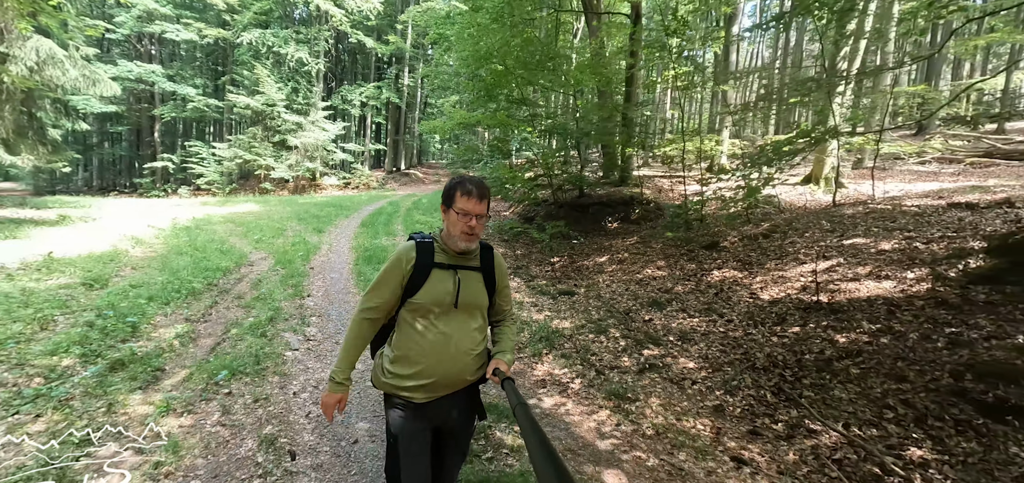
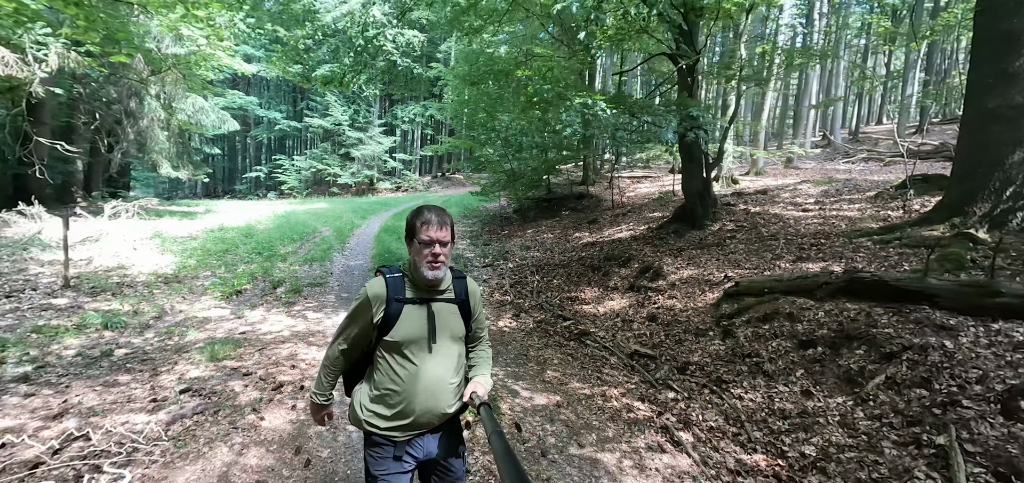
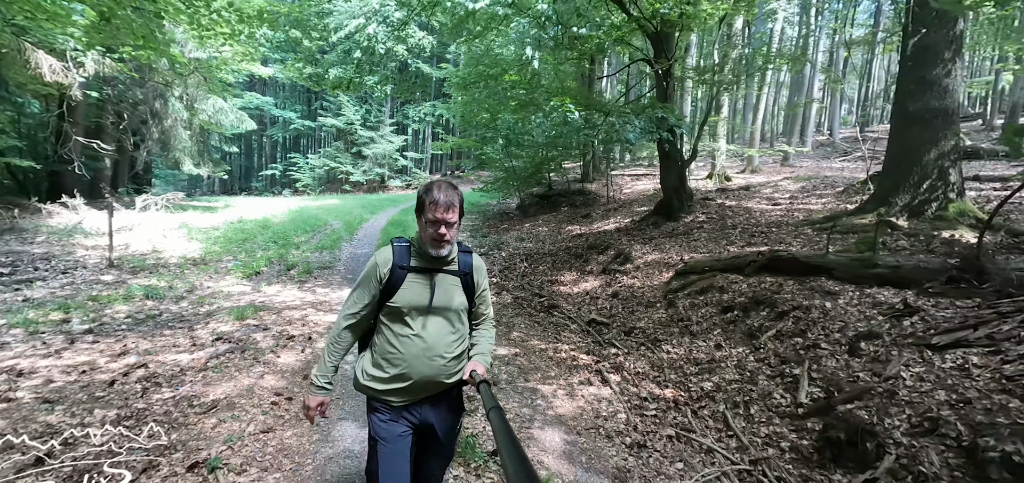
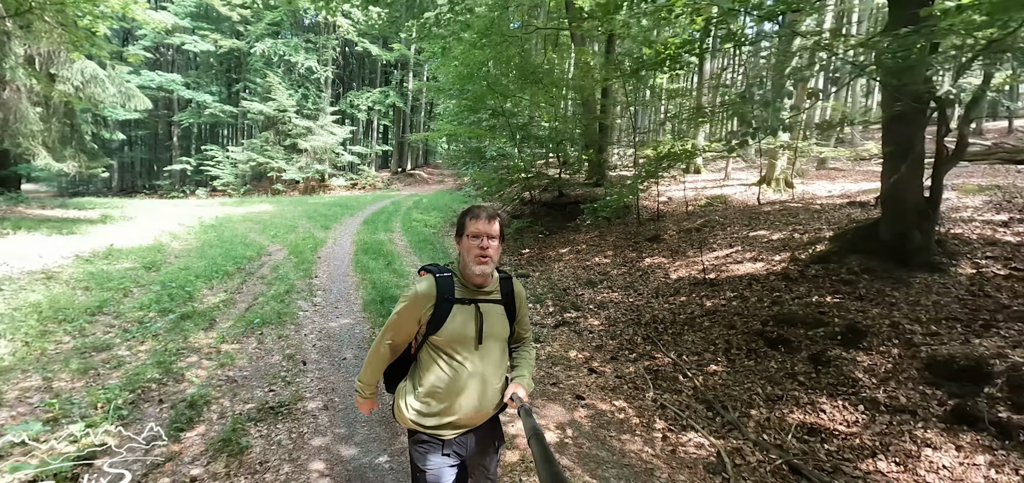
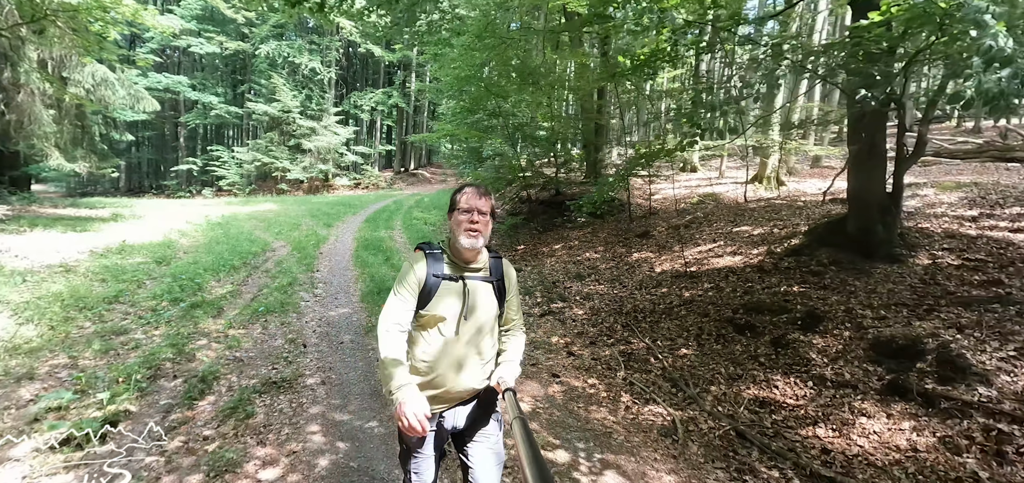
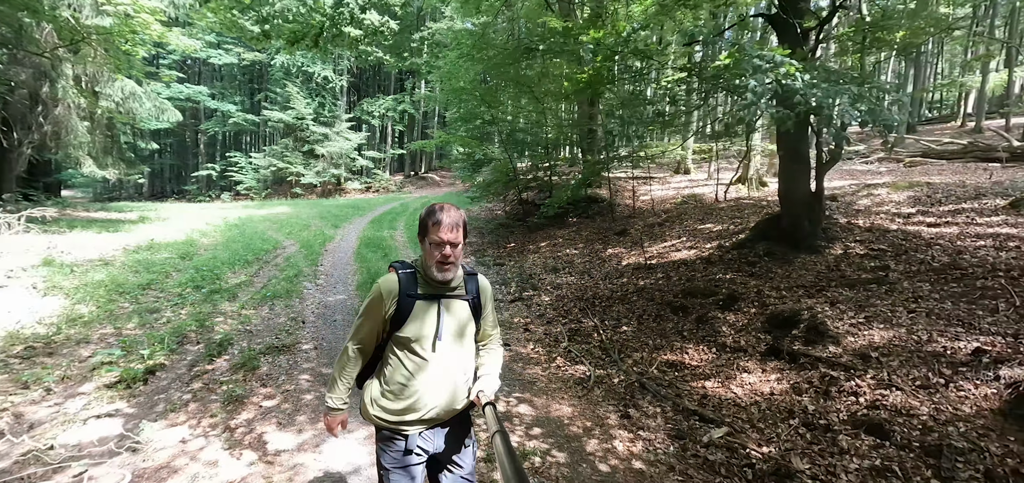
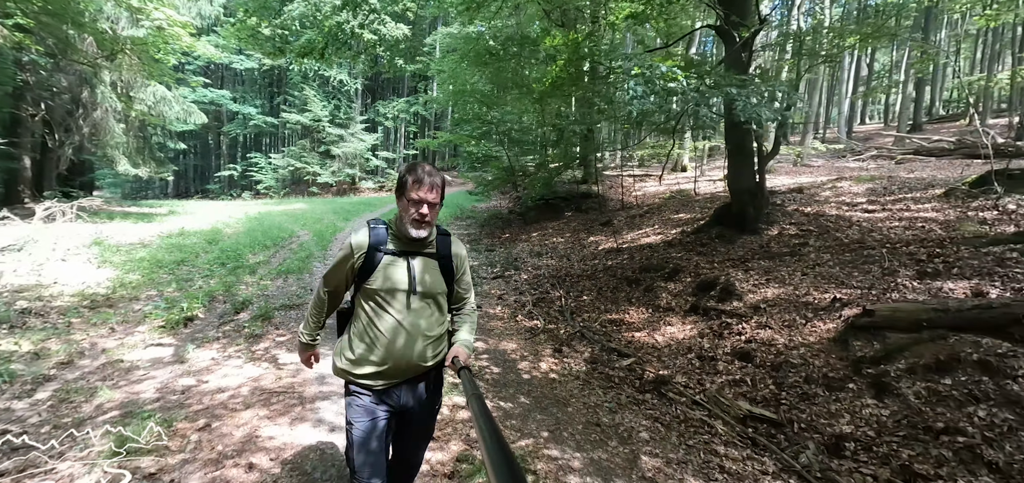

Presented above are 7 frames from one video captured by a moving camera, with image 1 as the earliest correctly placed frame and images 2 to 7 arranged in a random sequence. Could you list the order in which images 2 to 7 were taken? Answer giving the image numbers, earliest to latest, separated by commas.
4, 5, 6, 7, 2, 3
